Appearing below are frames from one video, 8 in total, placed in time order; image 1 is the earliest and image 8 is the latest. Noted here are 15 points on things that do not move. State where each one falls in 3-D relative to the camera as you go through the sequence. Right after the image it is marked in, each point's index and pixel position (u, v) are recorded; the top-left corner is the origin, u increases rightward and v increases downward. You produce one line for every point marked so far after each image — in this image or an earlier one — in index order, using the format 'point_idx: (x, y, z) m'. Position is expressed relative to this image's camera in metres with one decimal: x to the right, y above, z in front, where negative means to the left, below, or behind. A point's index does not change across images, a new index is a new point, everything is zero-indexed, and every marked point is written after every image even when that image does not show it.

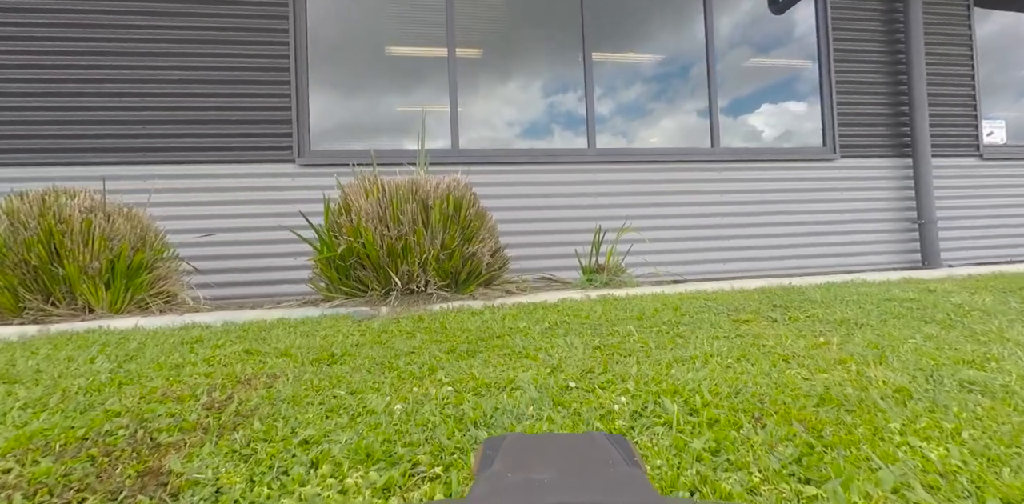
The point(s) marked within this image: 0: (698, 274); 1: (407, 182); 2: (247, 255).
0: (+2.1, -0.3, +6.3) m
1: (-0.9, +0.6, +4.3) m
2: (-2.6, 0.0, +5.1) m
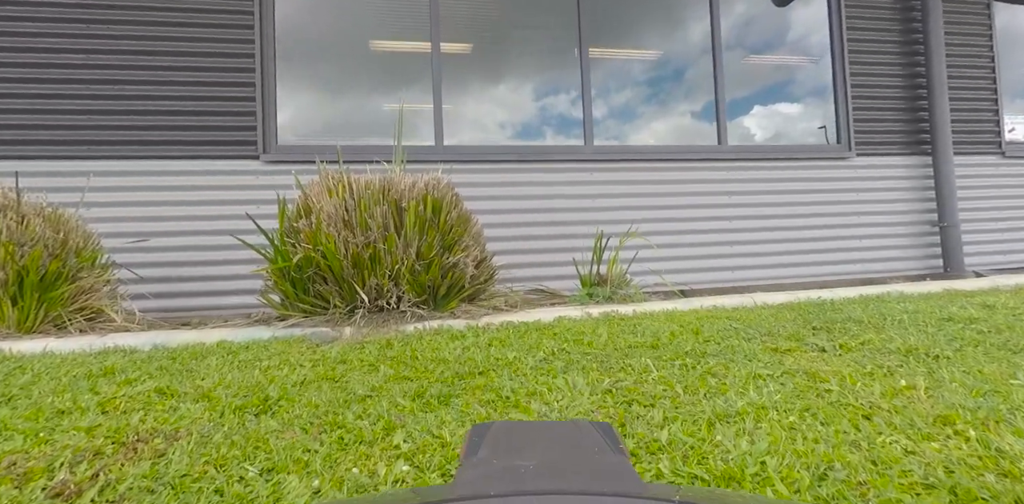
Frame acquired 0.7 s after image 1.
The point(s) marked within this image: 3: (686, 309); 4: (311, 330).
0: (+2.0, -0.3, +5.7) m
1: (-1.0, +0.5, +3.7) m
2: (-2.7, -0.1, +4.5) m
3: (+1.3, -0.4, +3.8) m
4: (-1.3, -0.5, +3.4) m
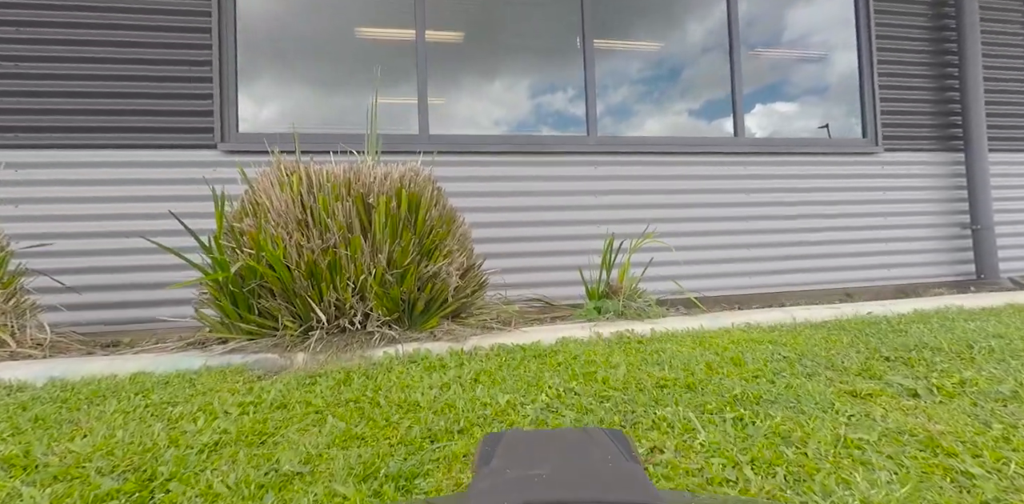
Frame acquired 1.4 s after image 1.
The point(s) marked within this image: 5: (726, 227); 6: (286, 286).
0: (+1.9, -0.4, +5.1) m
1: (-1.0, +0.5, +3.0) m
2: (-2.7, -0.1, +3.8) m
3: (+1.2, -0.5, +3.1) m
4: (-1.3, -0.5, +2.7) m
5: (+2.0, +0.3, +5.2) m
6: (-1.2, -0.2, +2.8) m
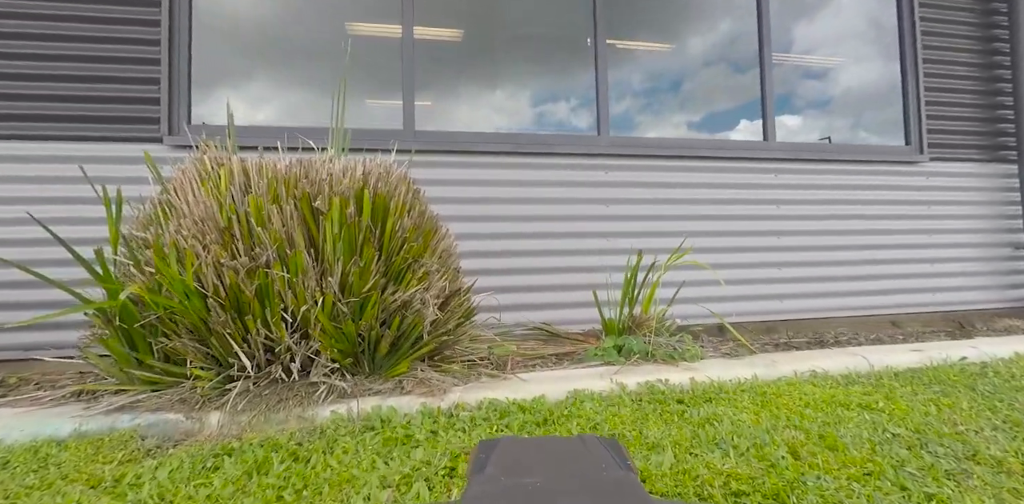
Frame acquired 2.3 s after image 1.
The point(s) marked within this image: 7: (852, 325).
0: (+1.9, -0.5, +4.4) m
1: (-1.0, +0.4, +2.3) m
2: (-2.8, -0.2, +3.1) m
3: (+1.2, -0.6, +2.4) m
4: (-1.4, -0.6, +2.0) m
5: (+2.0, +0.1, +4.4) m
6: (-1.2, -0.3, +2.0) m
7: (+3.0, -0.6, +4.6) m
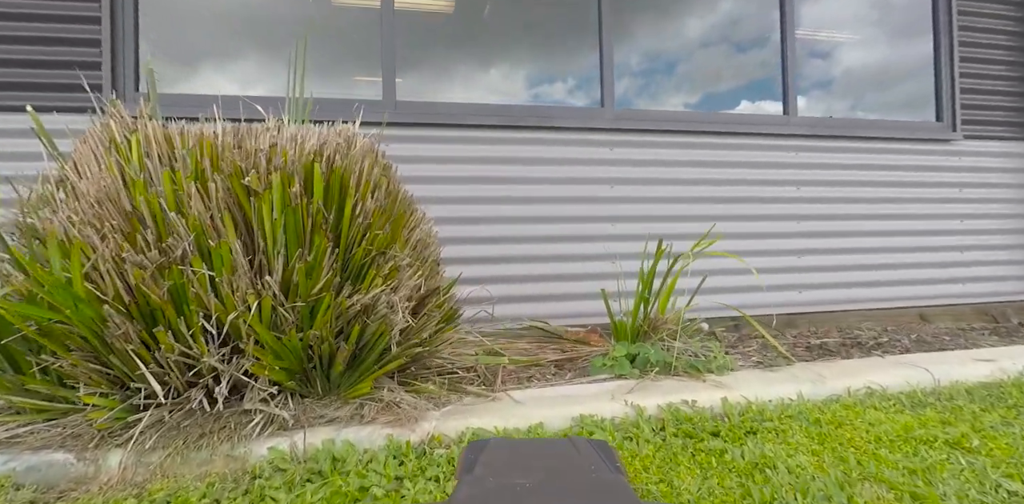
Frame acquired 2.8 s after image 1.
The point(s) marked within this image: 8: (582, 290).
0: (+1.9, -0.4, +3.9) m
1: (-1.0, +0.4, +1.8) m
2: (-2.8, -0.1, +2.6) m
3: (+1.2, -0.6, +2.0) m
4: (-1.4, -0.6, +1.5) m
5: (+2.0, +0.2, +4.0) m
6: (-1.2, -0.2, +1.5) m
7: (+2.9, -0.5, +4.2) m
8: (+0.5, -0.2, +3.4) m
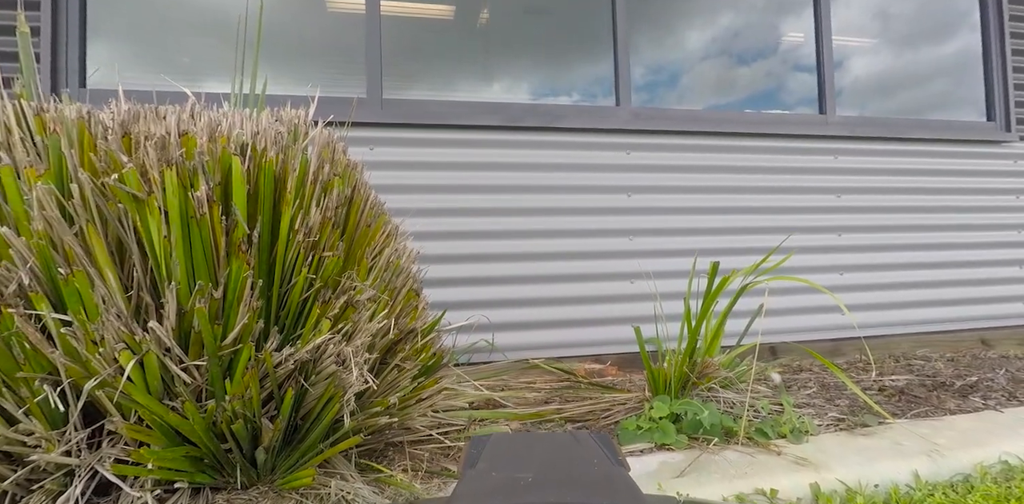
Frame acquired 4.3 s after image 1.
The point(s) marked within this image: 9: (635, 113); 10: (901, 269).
0: (+1.9, -0.6, +3.4) m
1: (-1.0, +0.3, +1.3) m
2: (-2.8, -0.2, +2.1) m
3: (+1.2, -0.6, +1.4) m
4: (-1.4, -0.7, +1.0) m
5: (+2.0, +0.1, +3.4) m
6: (-1.2, -0.3, +1.0) m
7: (+2.9, -0.6, +3.6) m
8: (+0.5, -0.4, +2.9) m
9: (+0.7, +0.8, +2.9) m
10: (+2.7, -0.1, +3.7) m
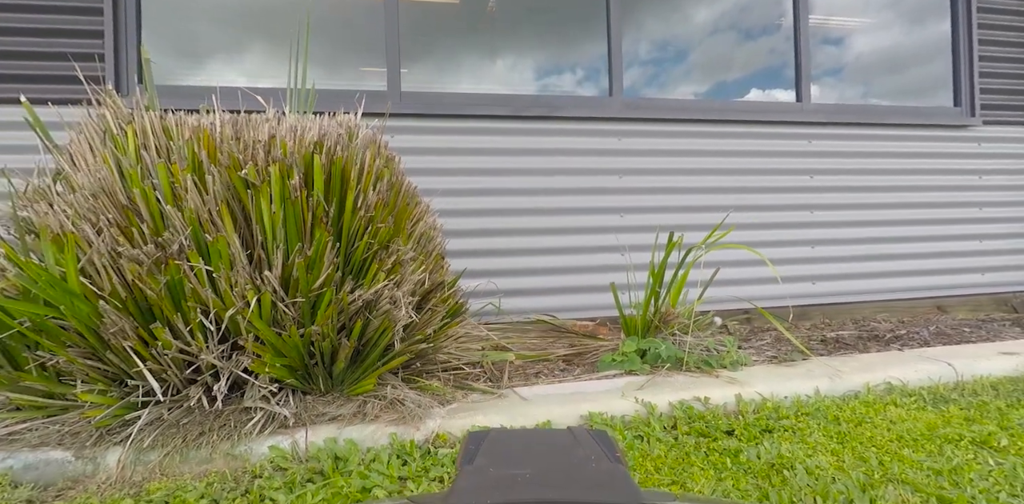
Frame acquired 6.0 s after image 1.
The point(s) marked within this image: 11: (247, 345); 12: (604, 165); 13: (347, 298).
0: (+1.9, -0.4, +3.8) m
1: (-1.0, +0.4, +1.8) m
2: (-2.8, -0.1, +2.6) m
3: (+1.2, -0.5, +1.9) m
4: (-1.4, -0.6, +1.5) m
5: (+2.0, +0.3, +3.9) m
6: (-1.2, -0.2, +1.5) m
7: (+3.0, -0.4, +4.1) m
8: (+0.5, -0.2, +3.4) m
9: (+0.7, +0.9, +3.4) m
10: (+2.7, +0.1, +4.1) m
11: (-0.8, -0.3, +1.6) m
12: (+0.6, +0.6, +3.5) m
13: (-0.5, -0.1, +1.7) m
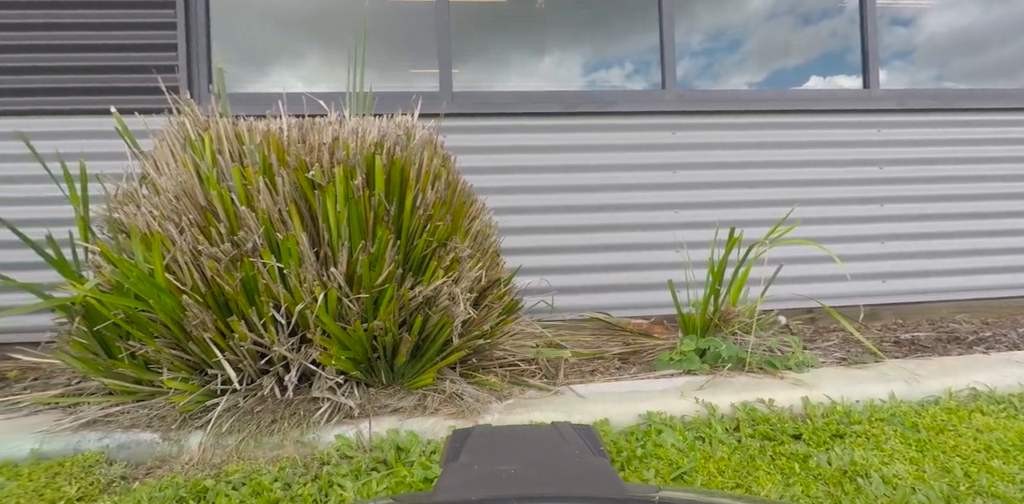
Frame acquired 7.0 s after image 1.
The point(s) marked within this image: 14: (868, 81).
0: (+2.3, -0.4, +3.7) m
1: (-0.8, +0.4, +1.9) m
2: (-2.5, -0.1, +2.8) m
3: (+1.4, -0.5, +1.8) m
4: (-1.2, -0.6, +1.6) m
5: (+2.4, +0.3, +3.7) m
6: (-1.0, -0.2, +1.6) m
7: (+3.4, -0.4, +3.8) m
8: (+0.9, -0.2, +3.3) m
9: (+1.1, +1.0, +3.3) m
10: (+3.1, +0.1, +3.8) m
11: (-0.6, -0.3, +1.7) m
12: (+1.0, +0.6, +3.4) m
13: (-0.3, -0.1, +1.7) m
14: (+2.5, +1.2, +3.7) m
